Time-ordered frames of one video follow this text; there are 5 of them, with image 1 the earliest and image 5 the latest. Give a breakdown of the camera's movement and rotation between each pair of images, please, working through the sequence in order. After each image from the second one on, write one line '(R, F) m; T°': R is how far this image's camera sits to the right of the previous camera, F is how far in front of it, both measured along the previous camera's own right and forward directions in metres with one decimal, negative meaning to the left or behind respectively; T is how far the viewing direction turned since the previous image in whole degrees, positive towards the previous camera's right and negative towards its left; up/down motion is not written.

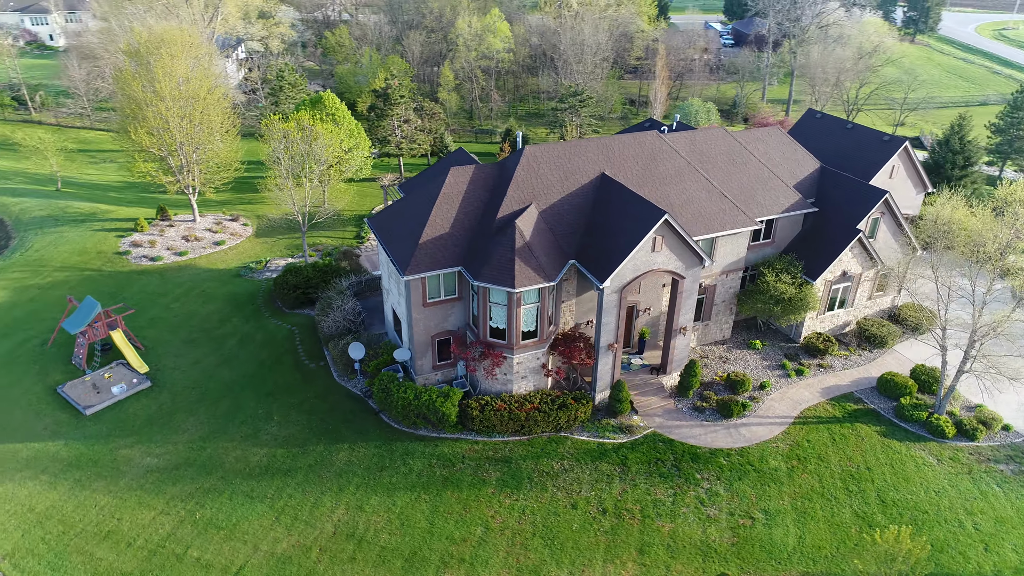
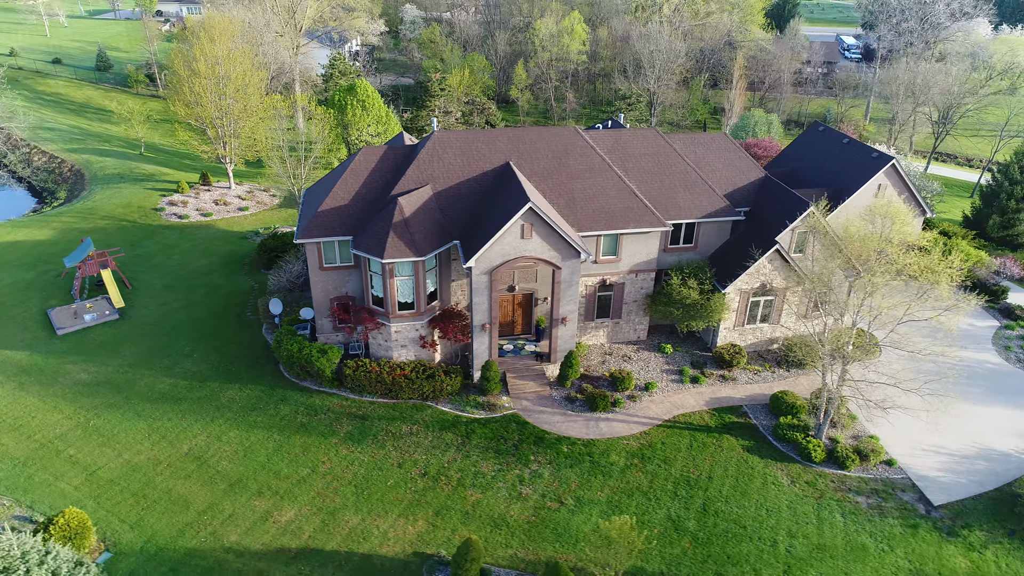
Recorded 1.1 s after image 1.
(+9.7, -0.5) m; -11°
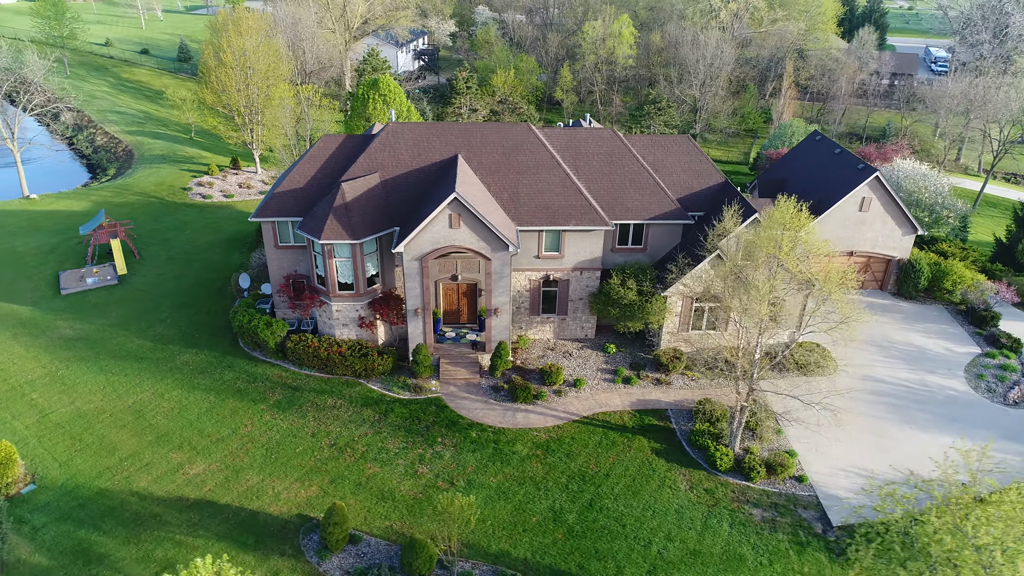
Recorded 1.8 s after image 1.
(+6.0, -0.4) m; -7°
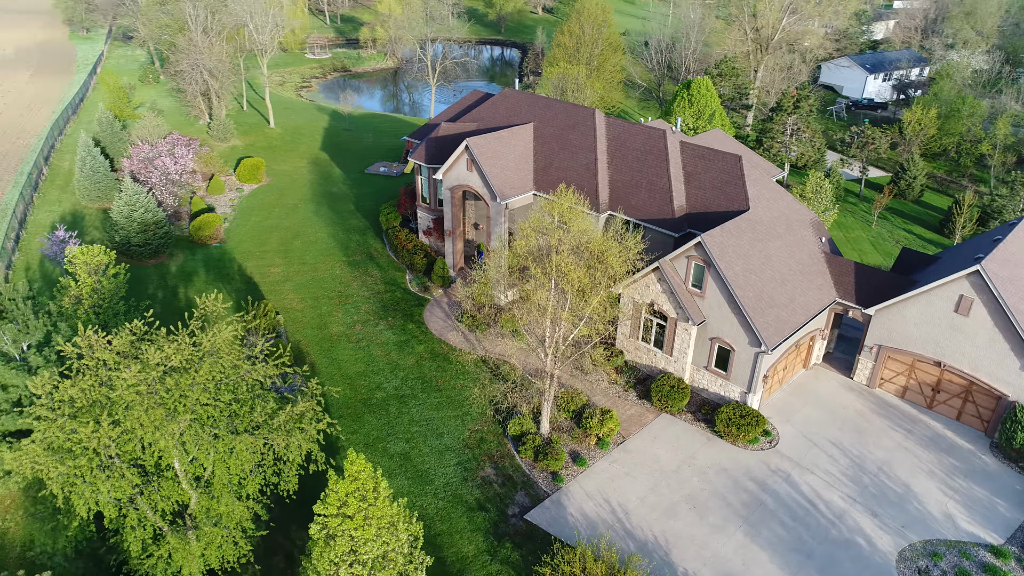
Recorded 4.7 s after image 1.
(+22.4, +4.2) m; -41°
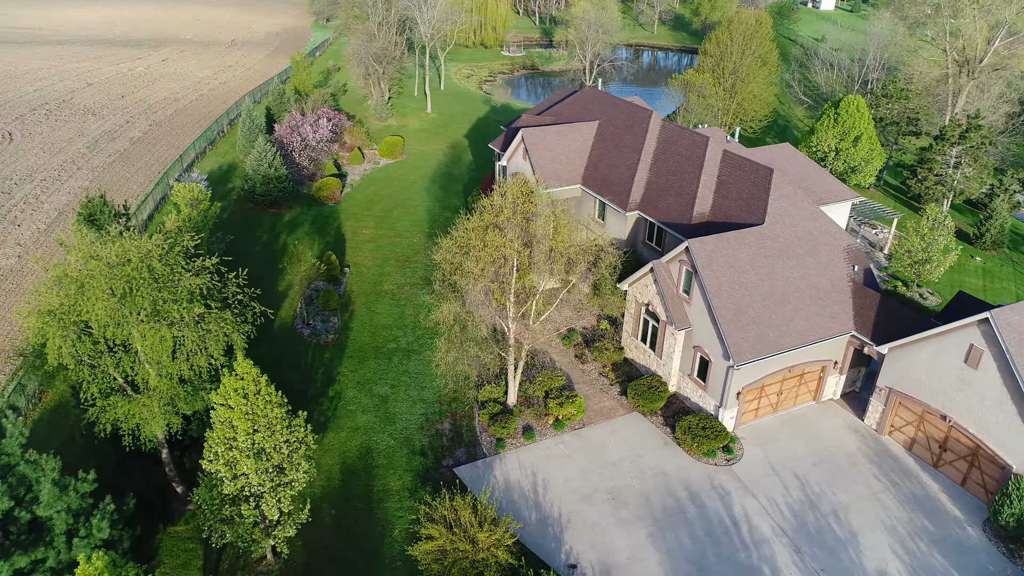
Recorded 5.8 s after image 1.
(+8.6, -0.6) m; -17°
